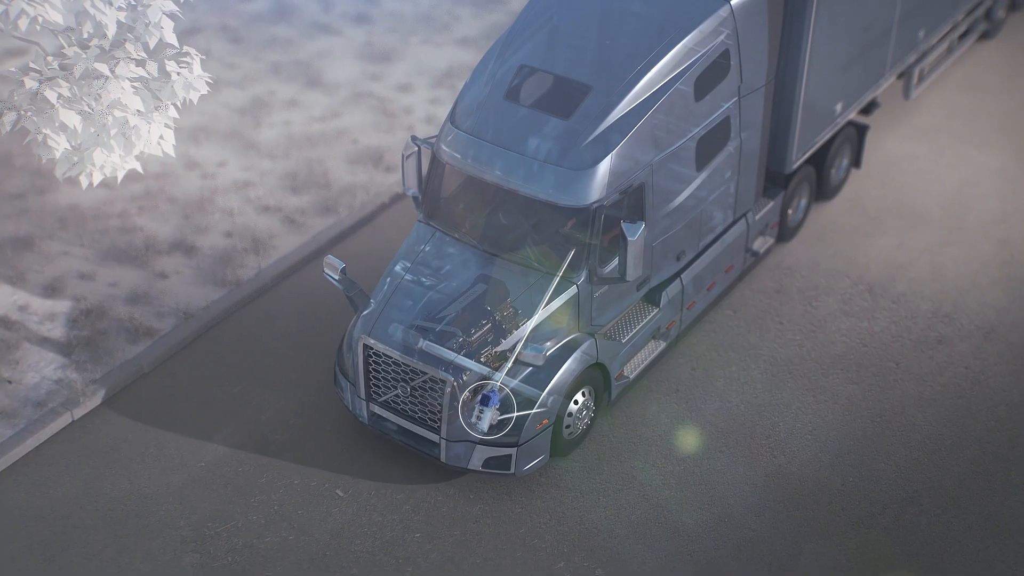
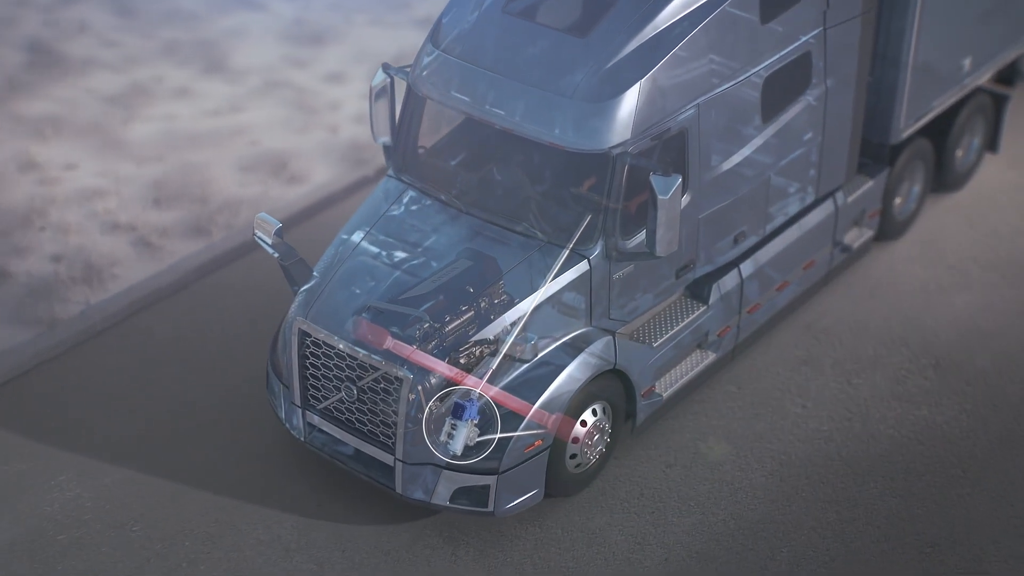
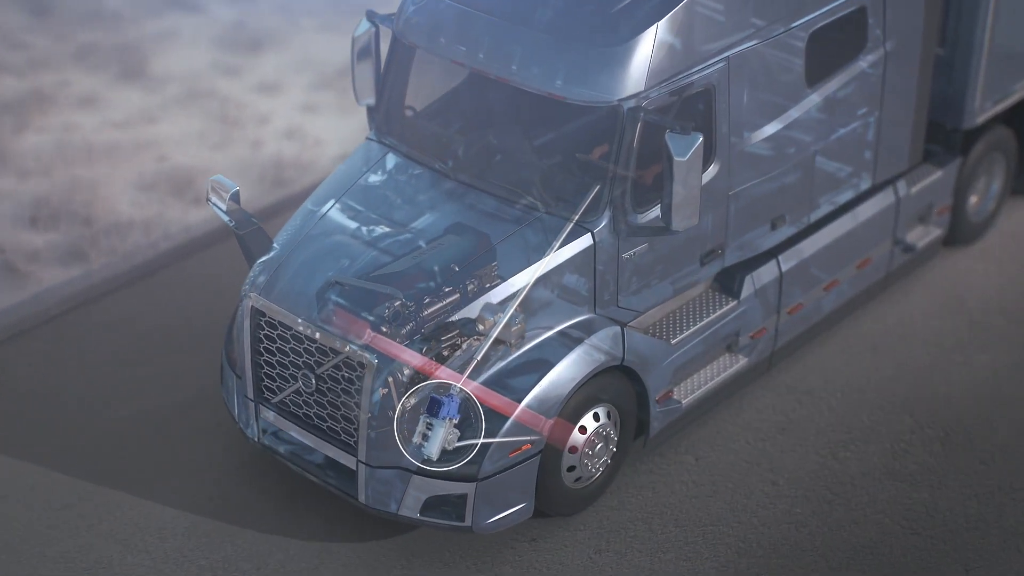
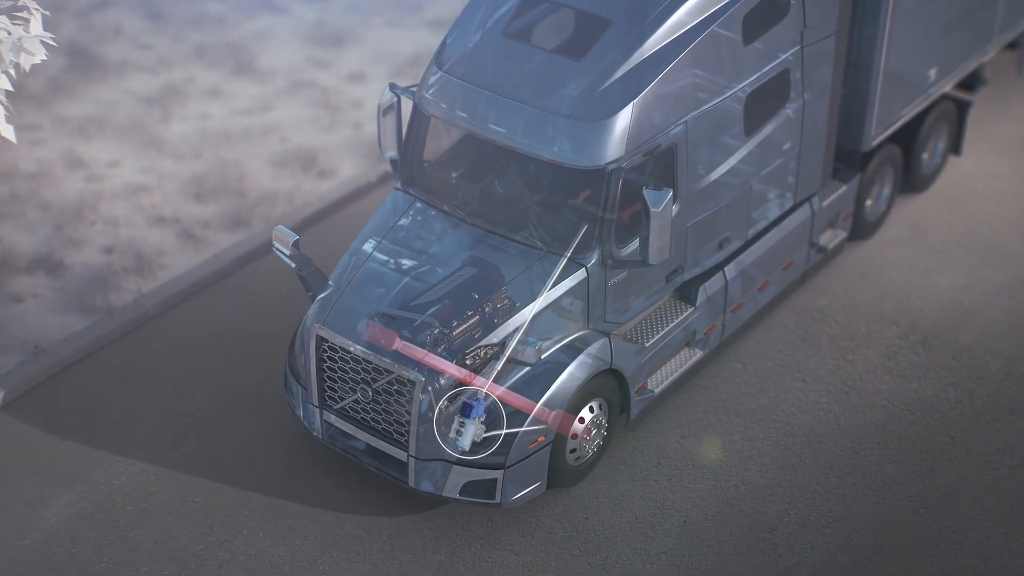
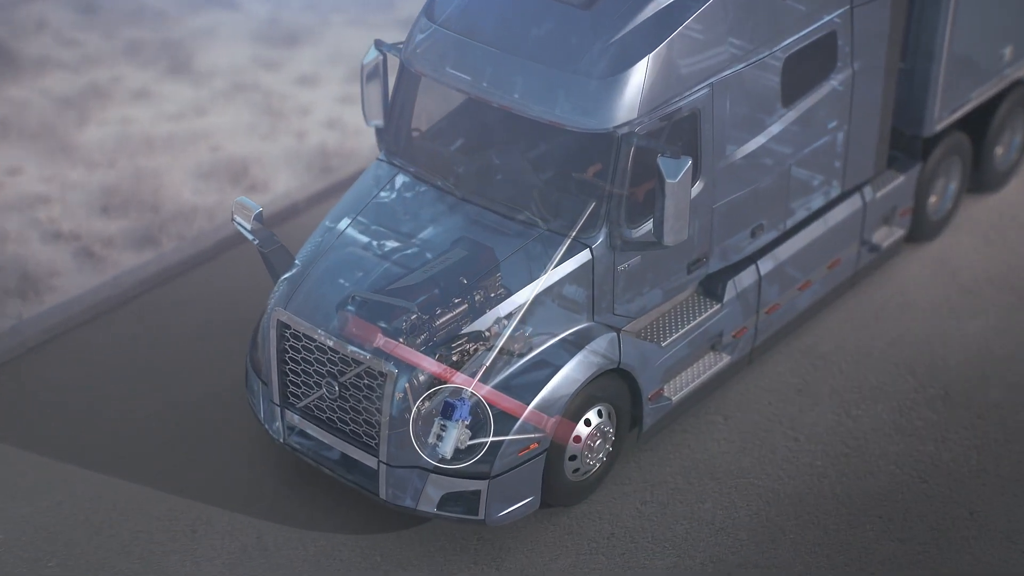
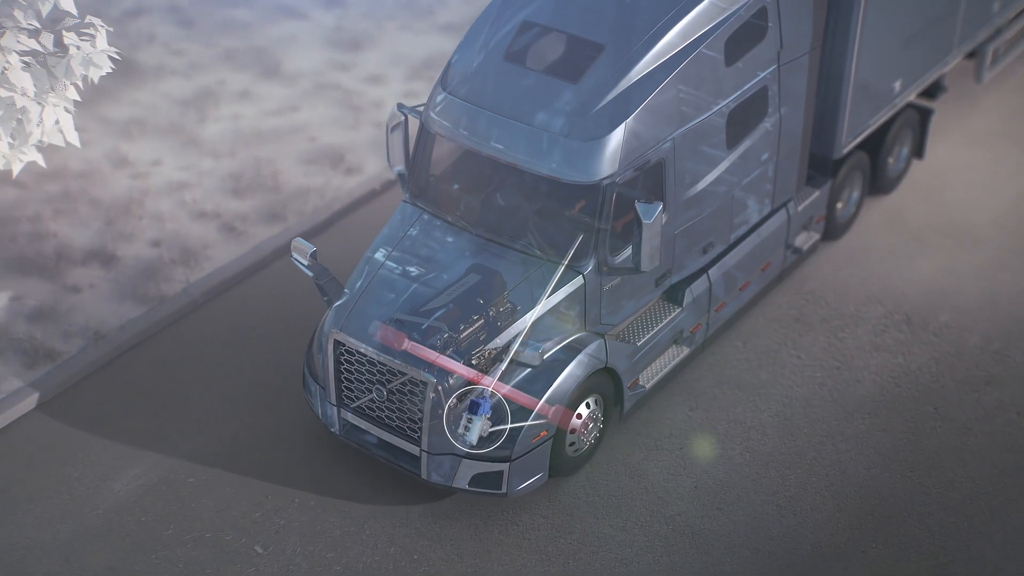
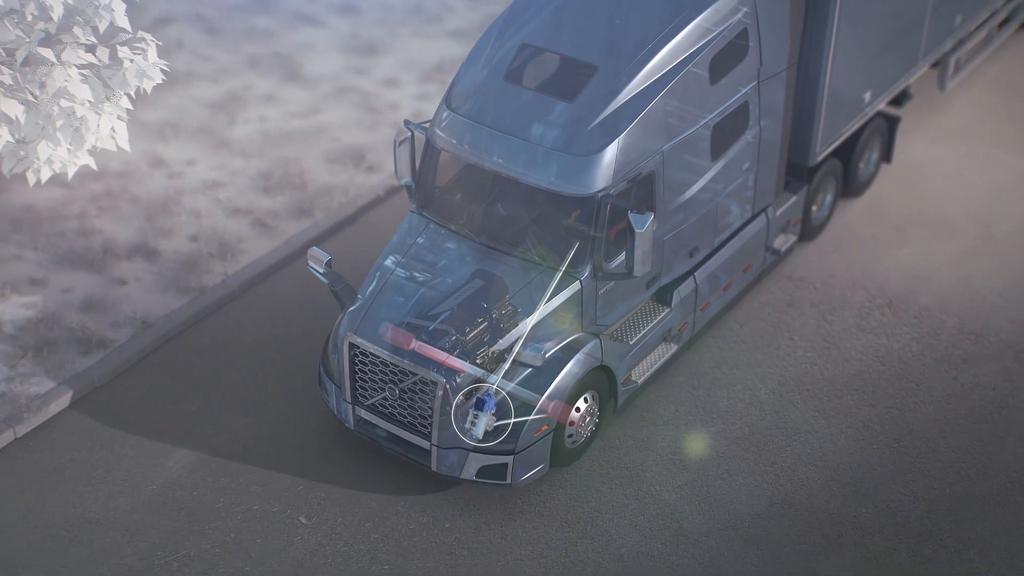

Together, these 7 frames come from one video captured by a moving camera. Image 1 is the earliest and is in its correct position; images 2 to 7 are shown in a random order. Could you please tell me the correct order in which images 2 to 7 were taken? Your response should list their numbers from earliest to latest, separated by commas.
7, 6, 4, 2, 5, 3
